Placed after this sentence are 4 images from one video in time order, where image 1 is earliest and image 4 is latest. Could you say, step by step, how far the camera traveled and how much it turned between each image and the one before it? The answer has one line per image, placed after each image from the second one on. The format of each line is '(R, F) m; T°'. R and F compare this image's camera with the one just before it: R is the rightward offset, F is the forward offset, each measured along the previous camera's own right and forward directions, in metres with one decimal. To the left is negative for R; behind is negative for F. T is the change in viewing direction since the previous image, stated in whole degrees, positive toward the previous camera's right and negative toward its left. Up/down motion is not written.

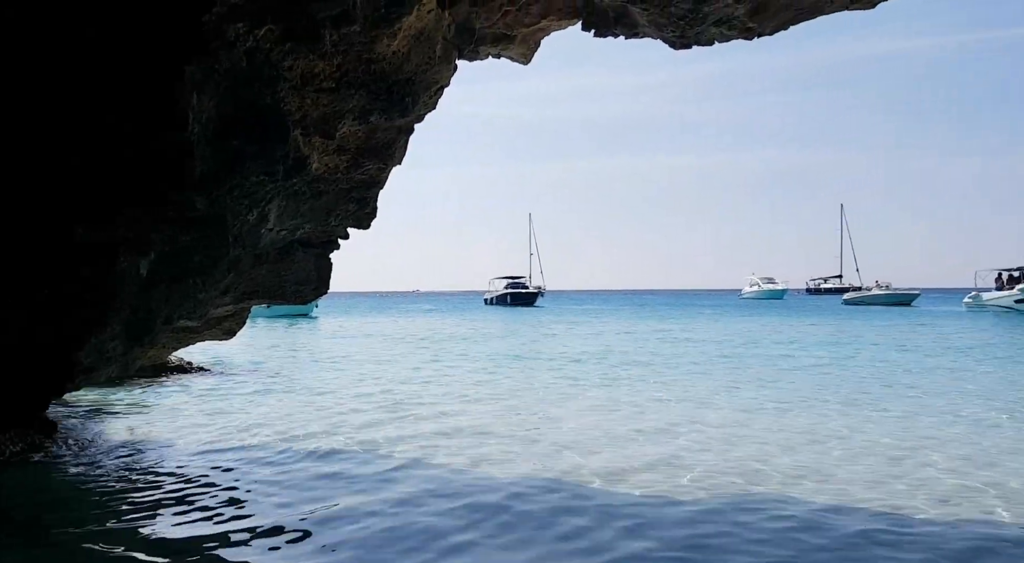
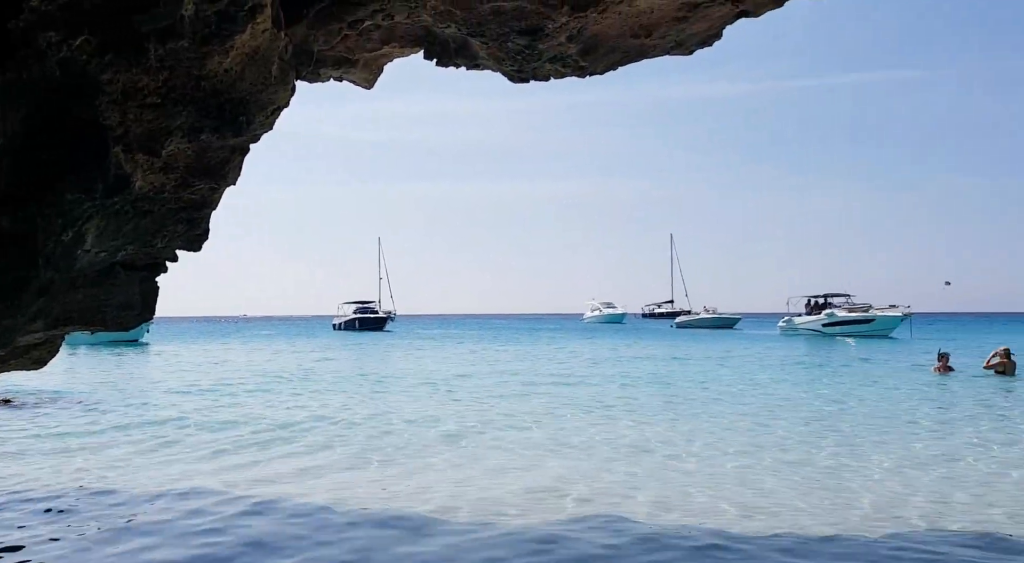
(+0.1, 0.0) m; +9°
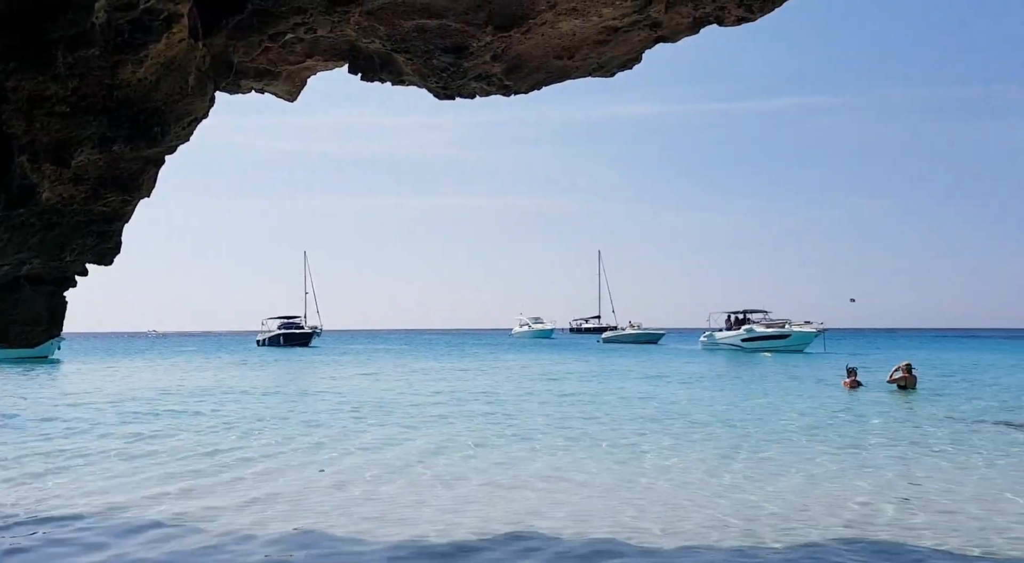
(0.0, 0.0) m; +4°
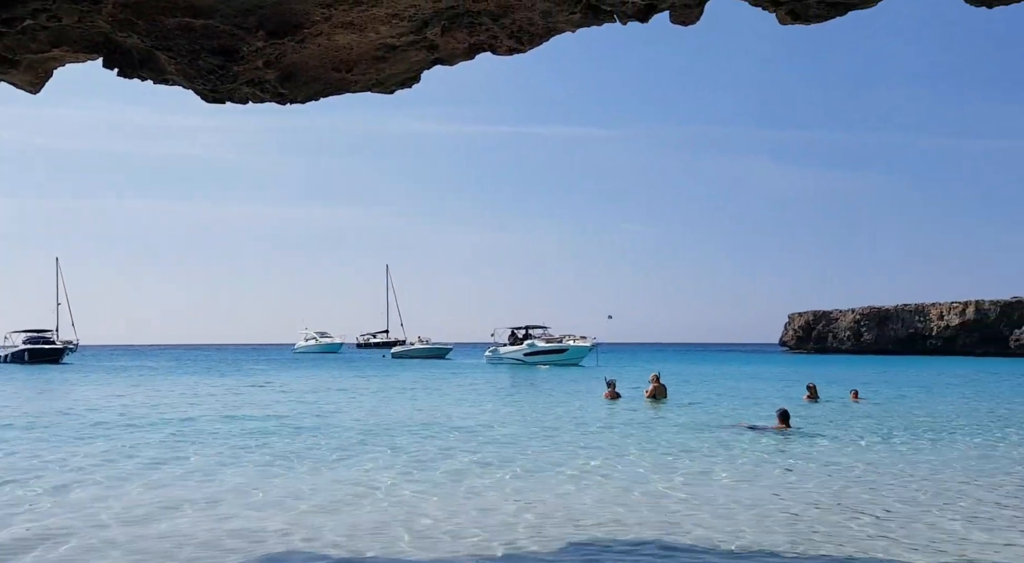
(-0.1, 0.0) m; -7°
